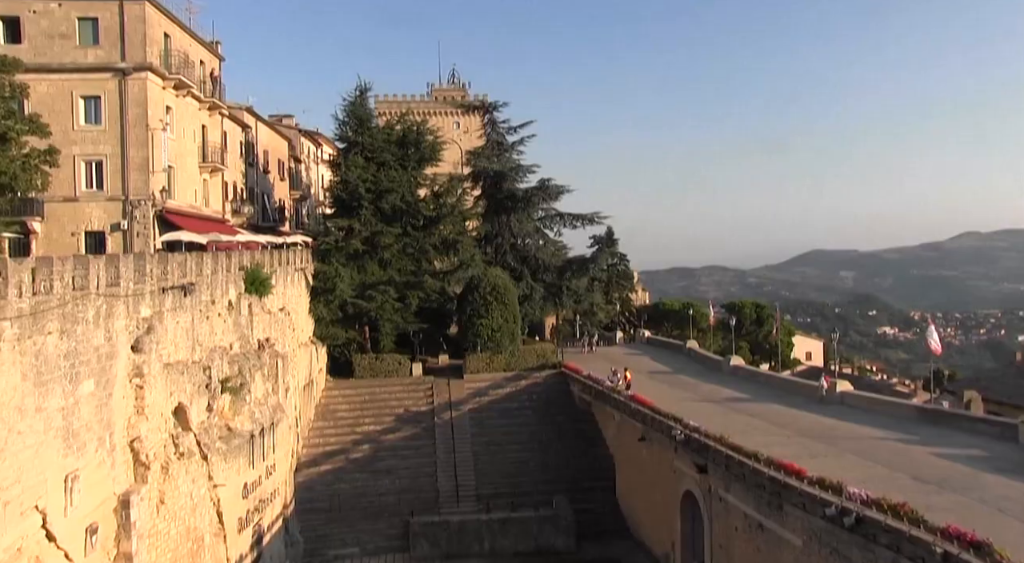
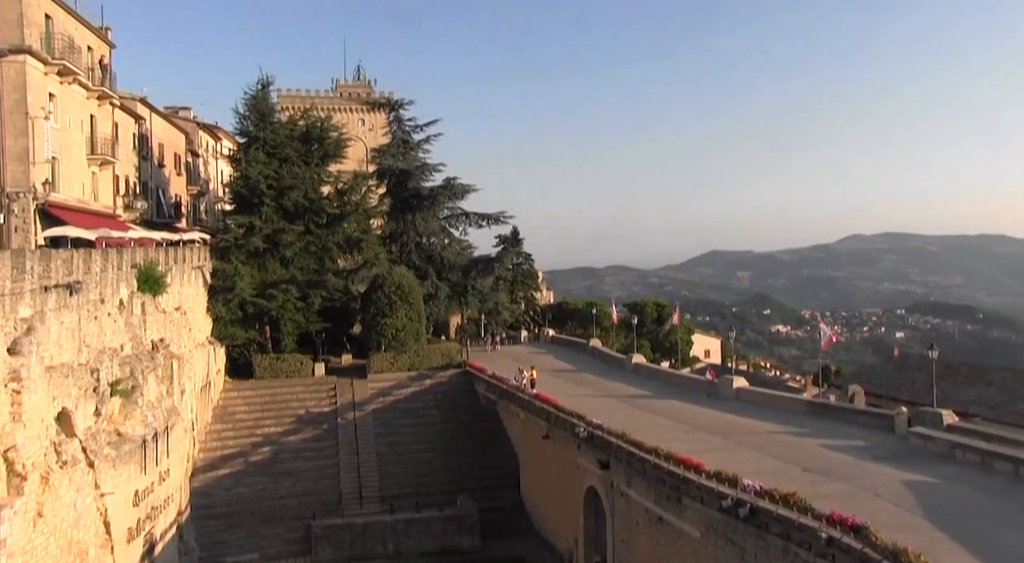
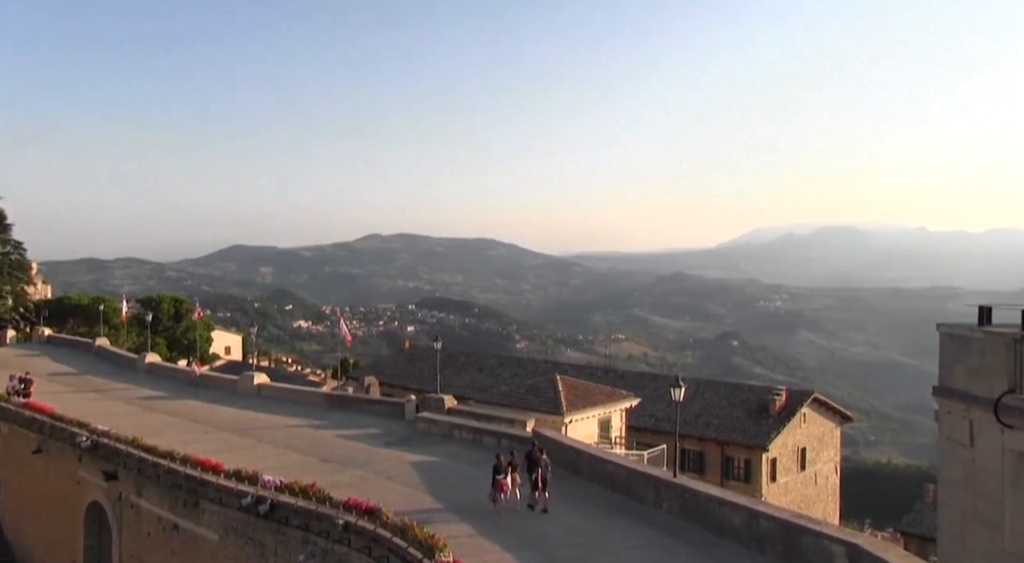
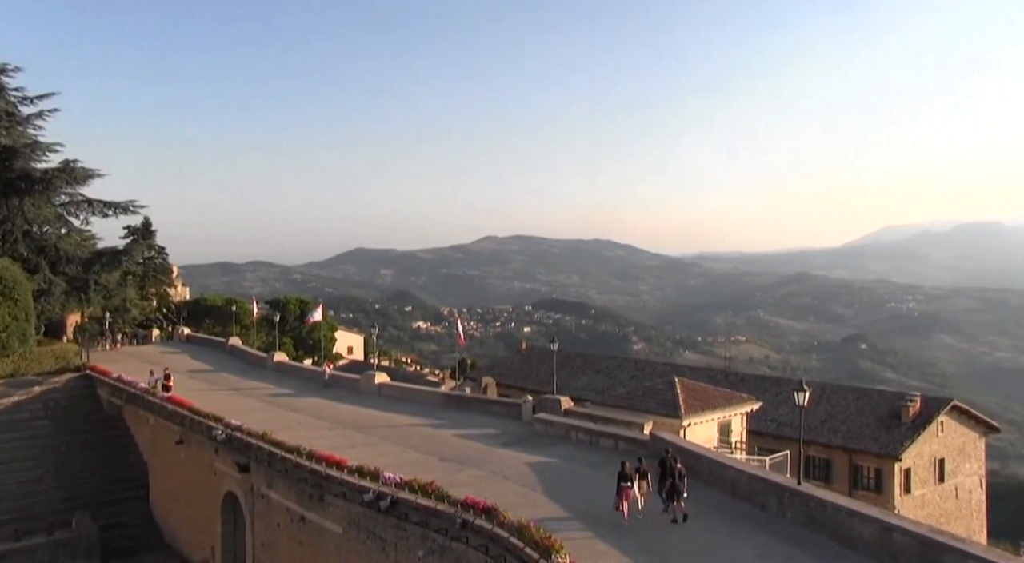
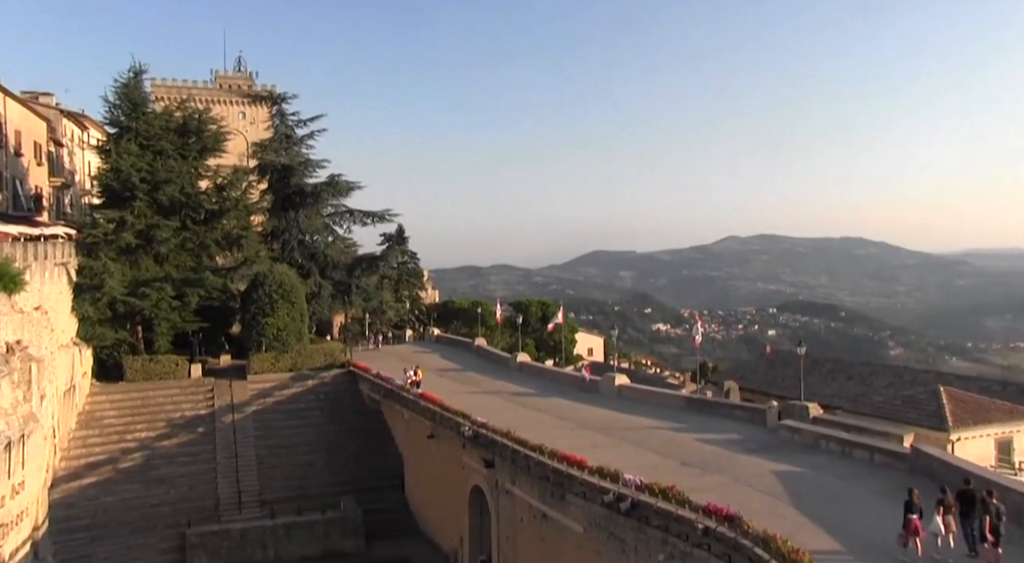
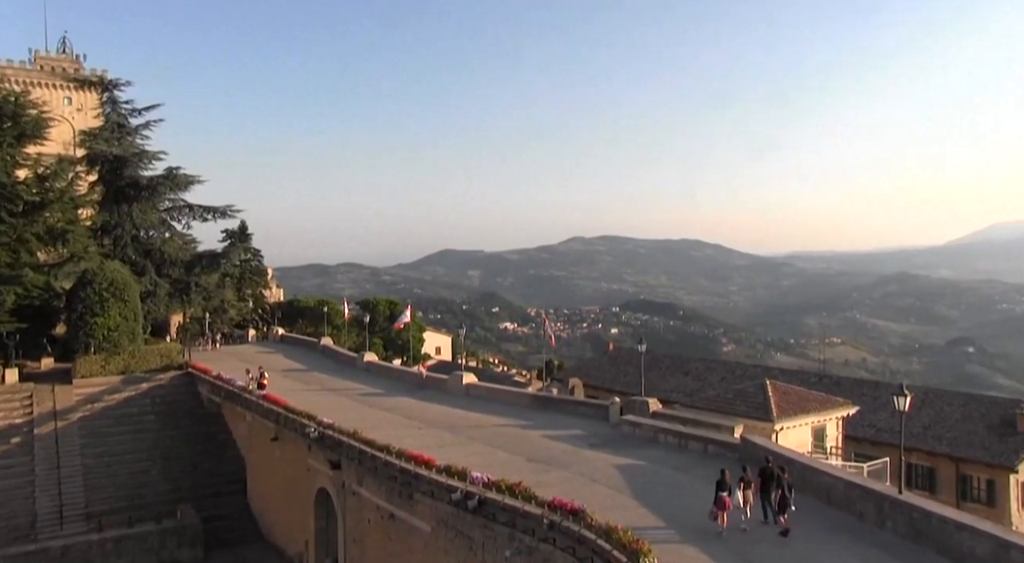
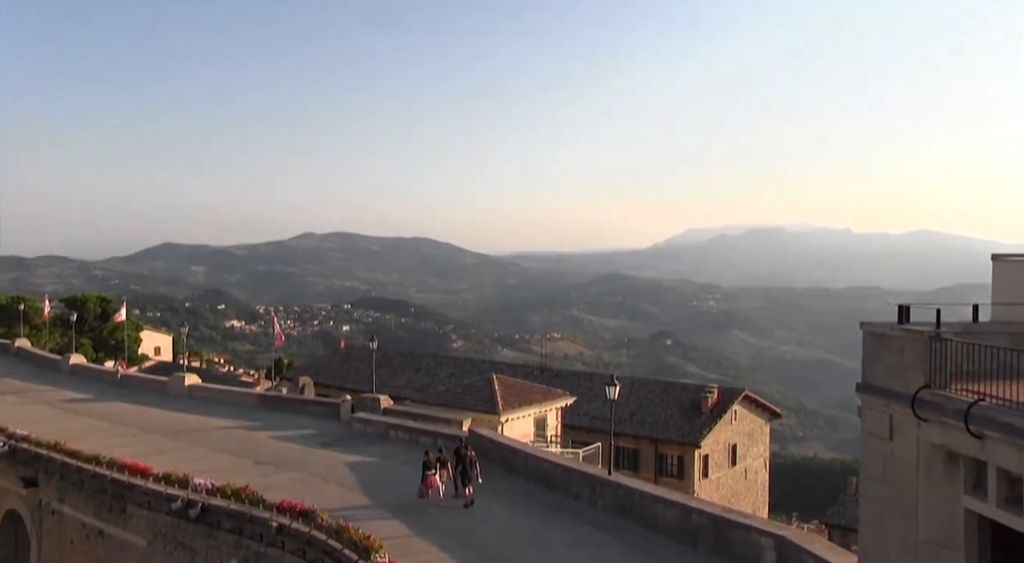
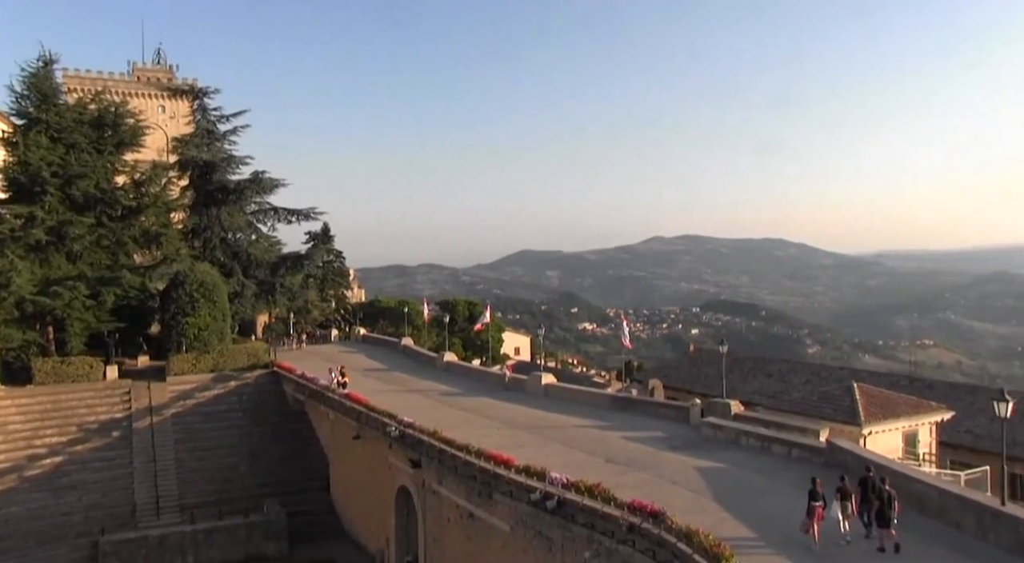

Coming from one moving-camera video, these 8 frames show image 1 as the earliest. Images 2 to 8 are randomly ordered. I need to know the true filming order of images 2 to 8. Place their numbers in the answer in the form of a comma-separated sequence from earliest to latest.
2, 5, 8, 6, 4, 3, 7
